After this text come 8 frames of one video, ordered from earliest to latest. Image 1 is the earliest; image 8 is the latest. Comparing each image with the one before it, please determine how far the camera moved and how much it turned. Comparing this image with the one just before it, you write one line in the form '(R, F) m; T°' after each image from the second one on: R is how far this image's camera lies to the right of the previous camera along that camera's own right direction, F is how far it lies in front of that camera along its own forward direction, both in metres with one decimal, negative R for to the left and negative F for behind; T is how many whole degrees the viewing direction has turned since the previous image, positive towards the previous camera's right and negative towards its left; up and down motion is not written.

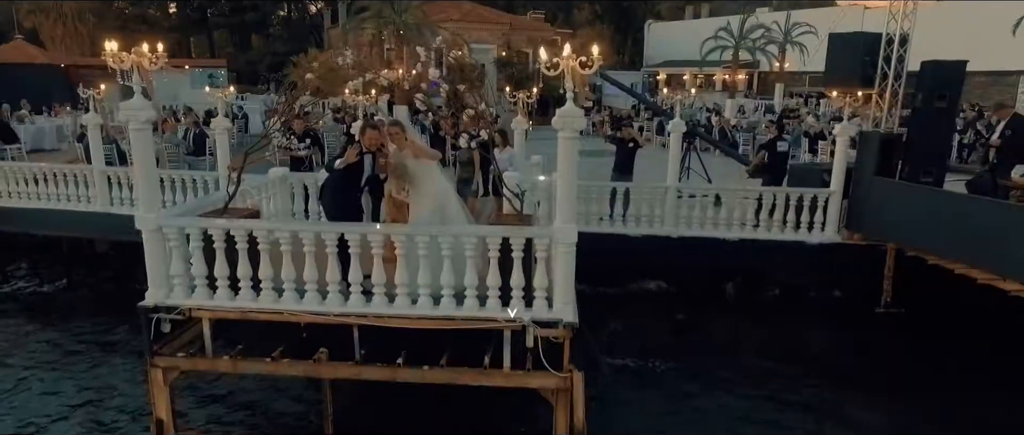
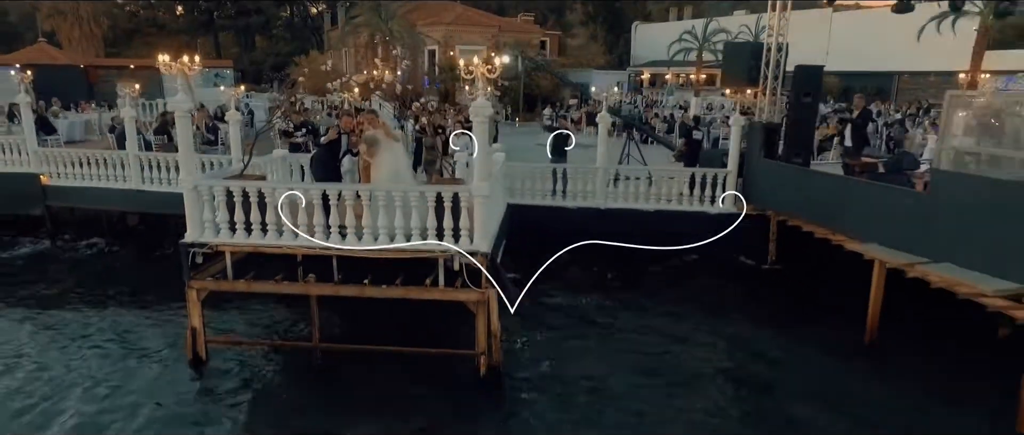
(+0.7, -1.7) m; 0°
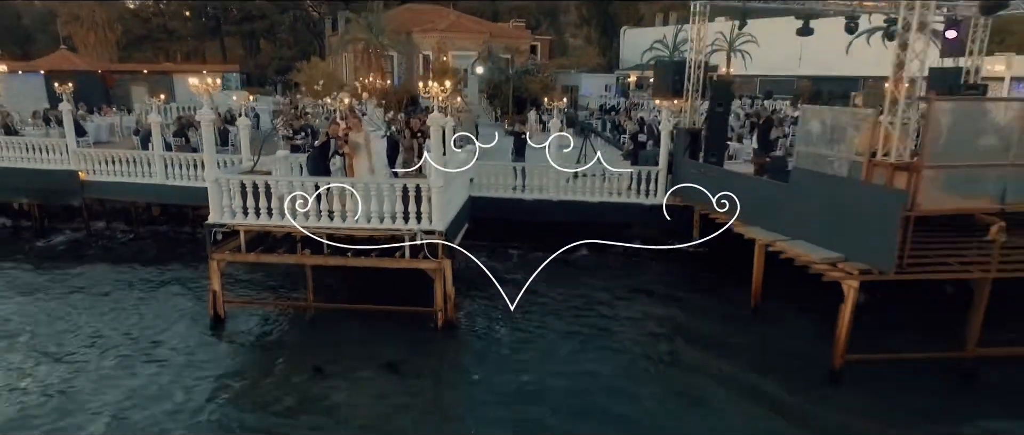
(+0.7, -1.7) m; 0°
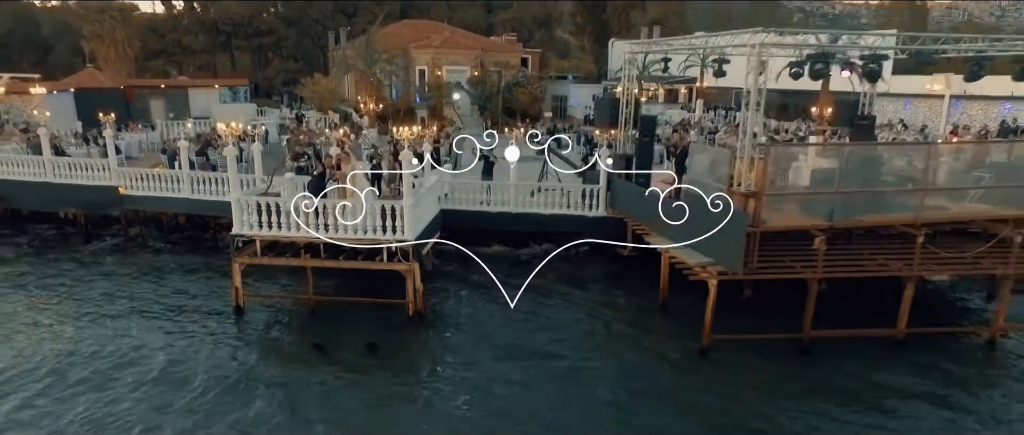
(+0.8, -2.2) m; 0°
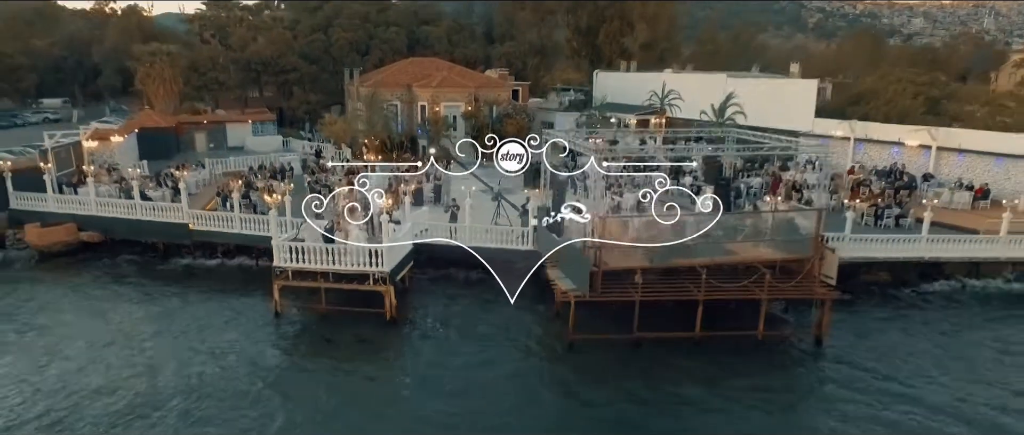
(+1.9, -5.2) m; -2°
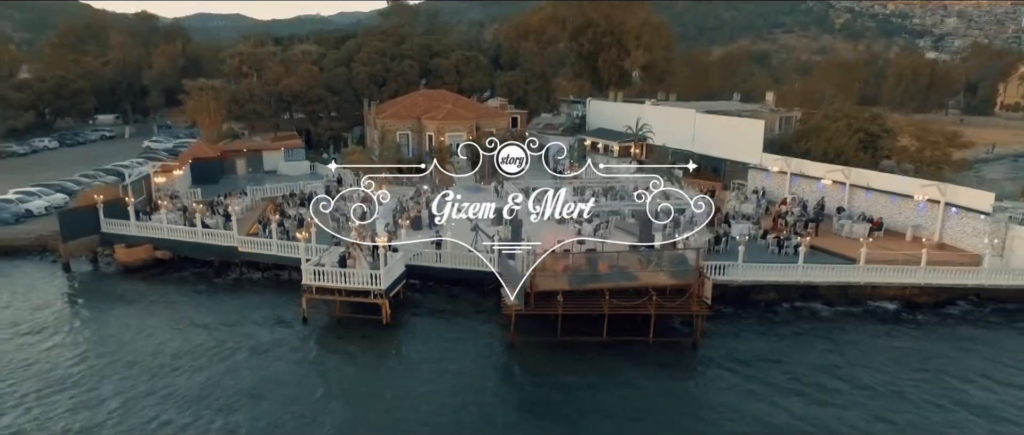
(+2.1, -5.4) m; -2°
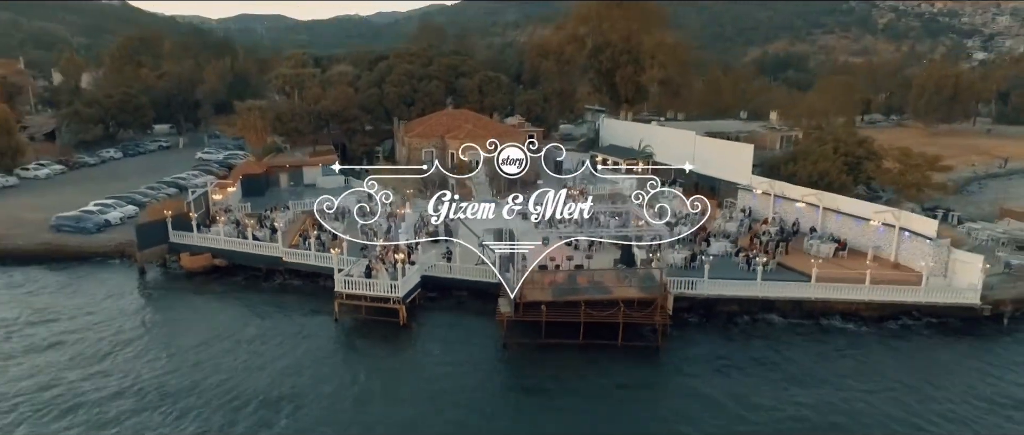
(+1.5, -4.0) m; -3°
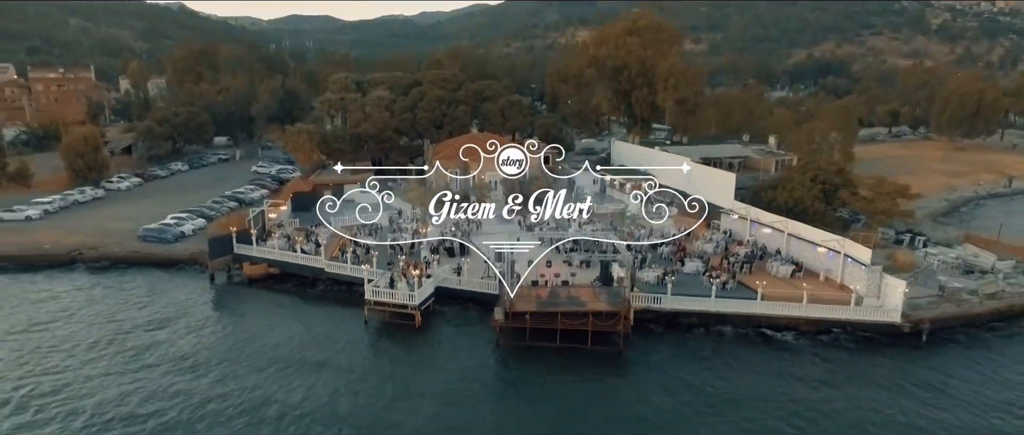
(+2.3, -5.7) m; -4°
